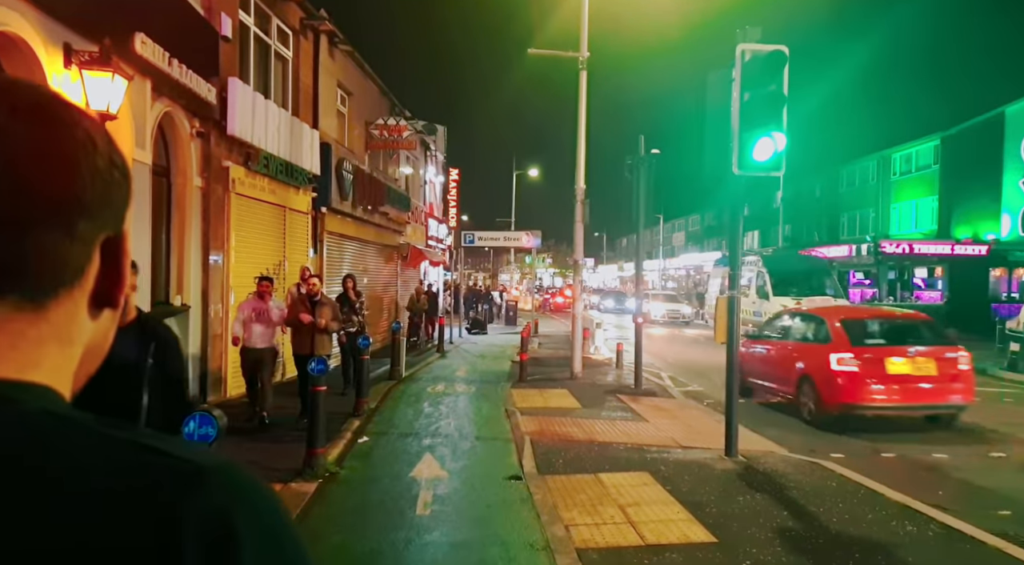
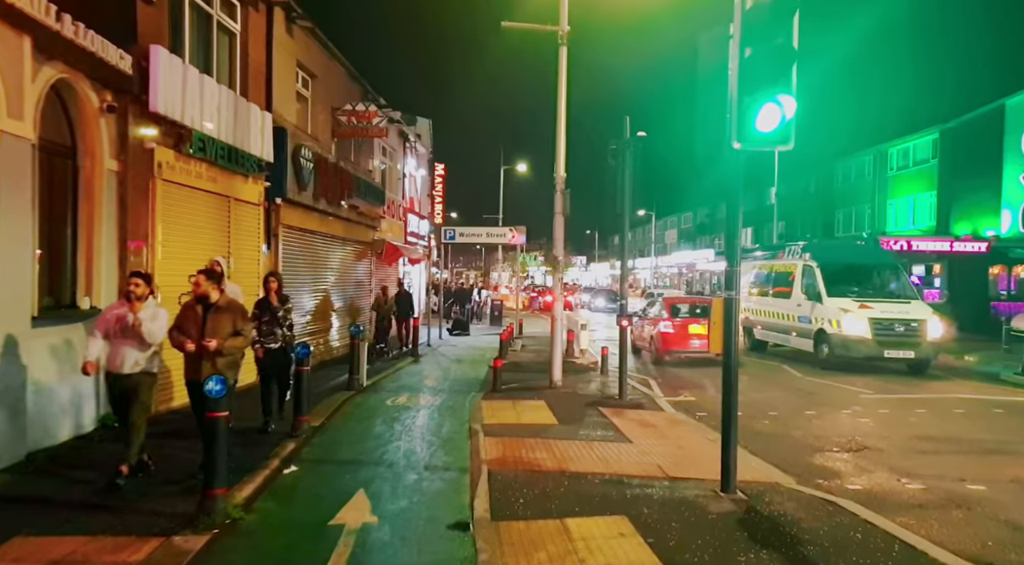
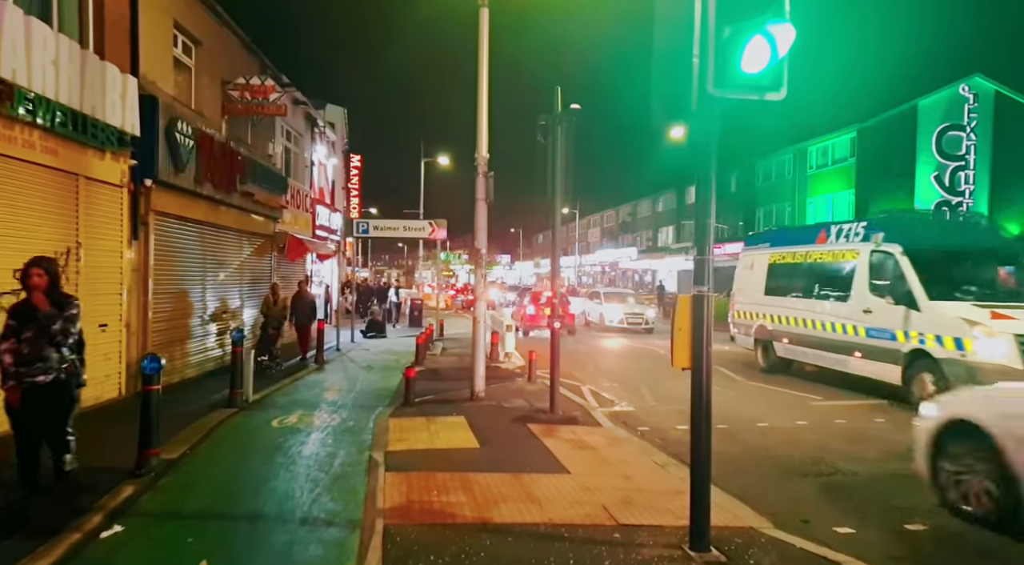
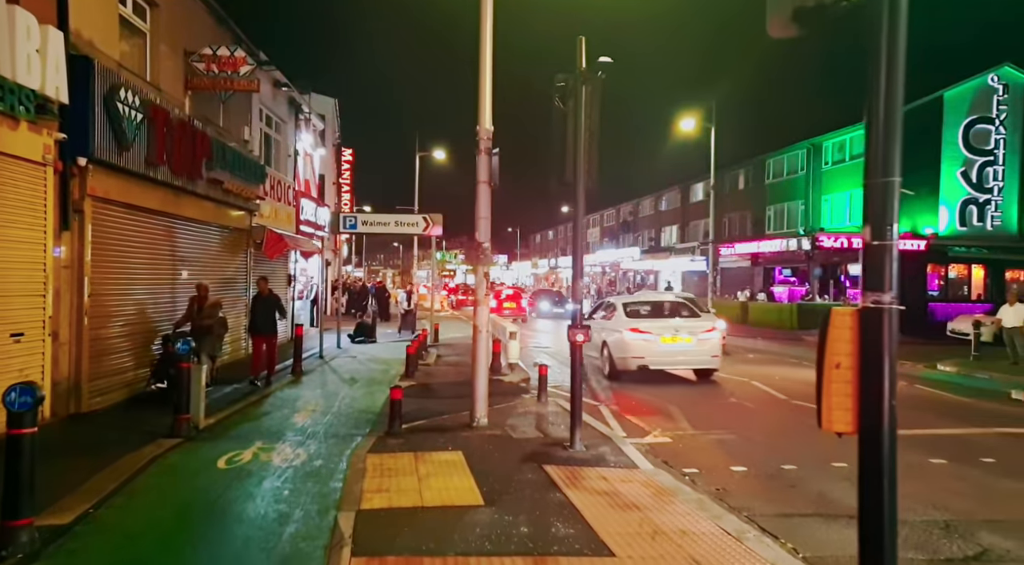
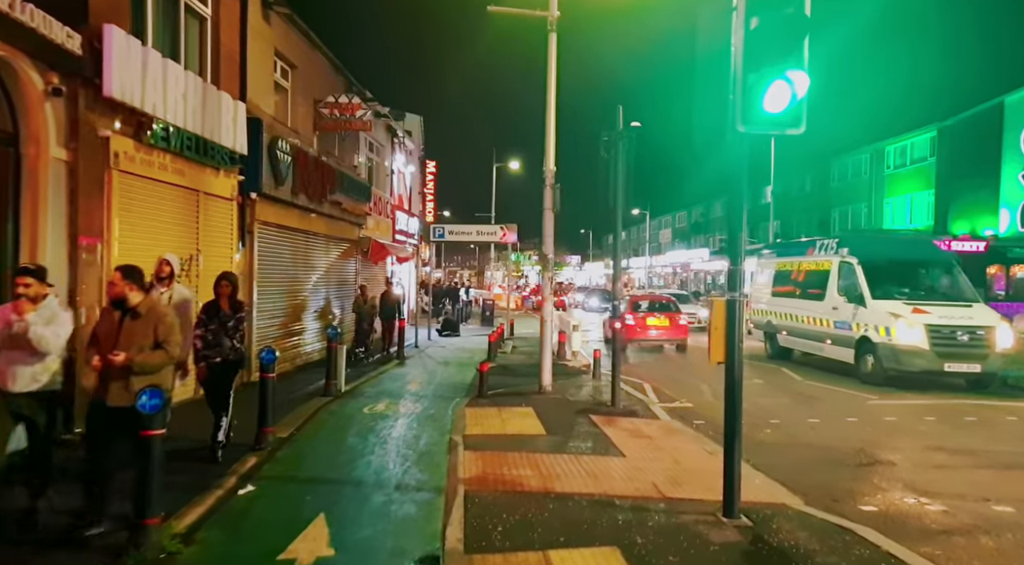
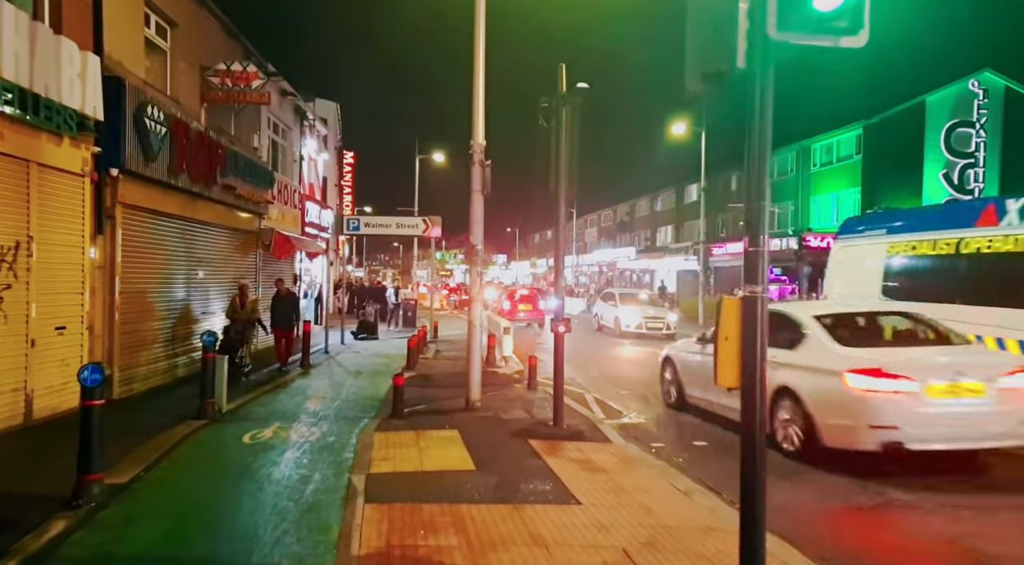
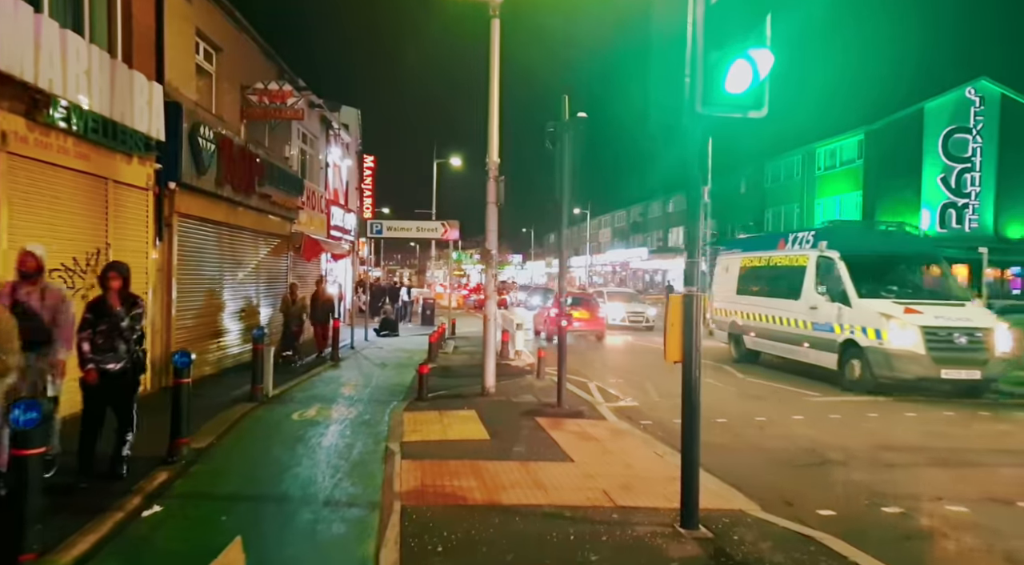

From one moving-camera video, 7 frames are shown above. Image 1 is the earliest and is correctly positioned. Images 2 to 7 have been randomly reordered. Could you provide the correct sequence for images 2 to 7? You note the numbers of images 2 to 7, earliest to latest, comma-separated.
2, 5, 7, 3, 6, 4
